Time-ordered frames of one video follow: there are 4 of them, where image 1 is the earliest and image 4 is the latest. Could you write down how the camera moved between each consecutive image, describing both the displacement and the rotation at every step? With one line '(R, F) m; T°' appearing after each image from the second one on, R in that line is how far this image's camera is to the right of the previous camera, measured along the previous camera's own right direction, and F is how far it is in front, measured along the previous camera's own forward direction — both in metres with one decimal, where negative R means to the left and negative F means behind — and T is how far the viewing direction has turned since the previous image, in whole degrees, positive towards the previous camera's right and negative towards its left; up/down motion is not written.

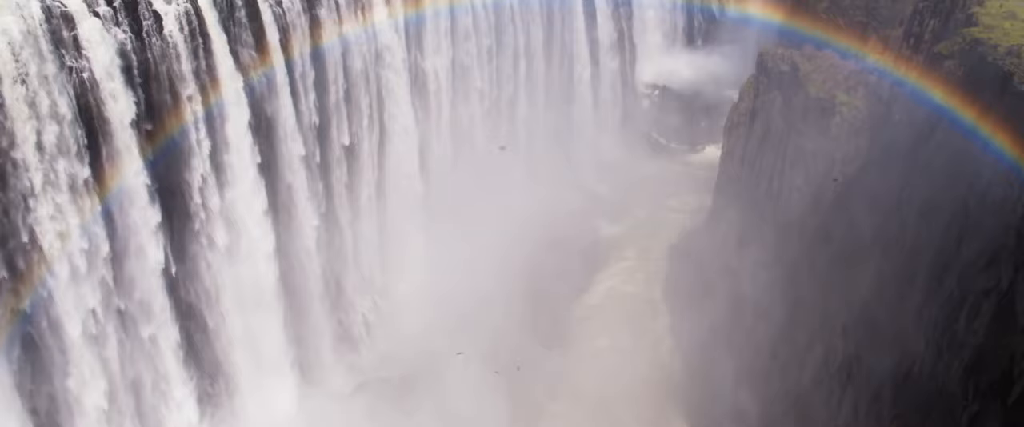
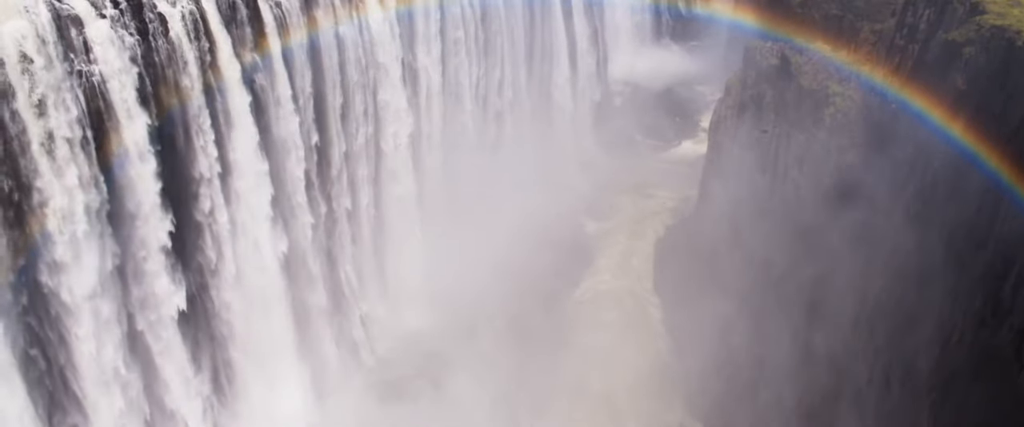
(-1.3, 0.0) m; +4°
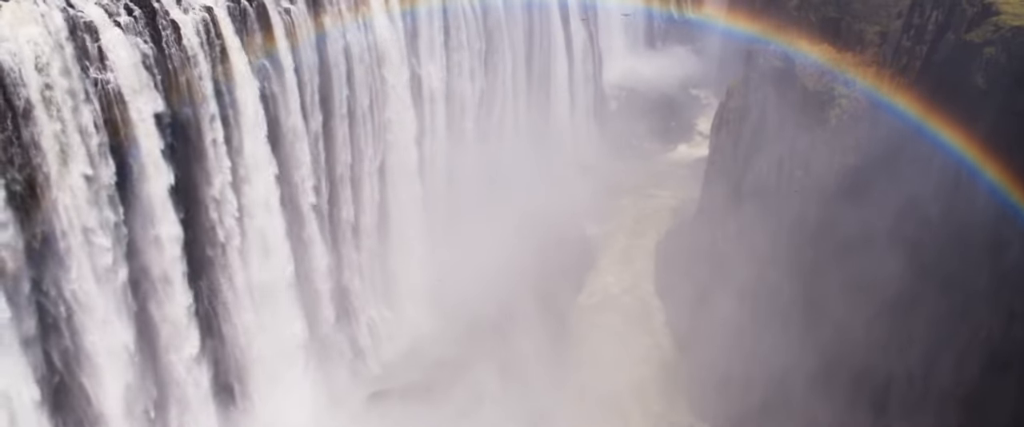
(-0.7, 0.0) m; +1°
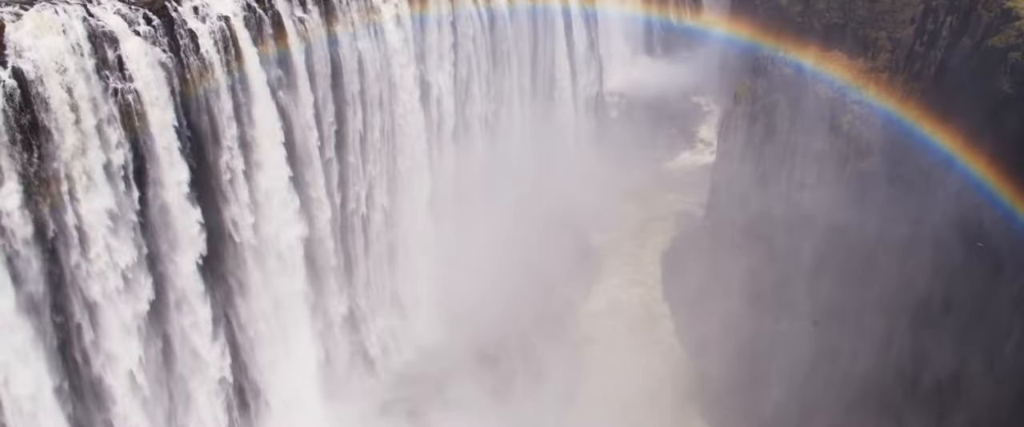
(-0.6, +0.1) m; +1°
